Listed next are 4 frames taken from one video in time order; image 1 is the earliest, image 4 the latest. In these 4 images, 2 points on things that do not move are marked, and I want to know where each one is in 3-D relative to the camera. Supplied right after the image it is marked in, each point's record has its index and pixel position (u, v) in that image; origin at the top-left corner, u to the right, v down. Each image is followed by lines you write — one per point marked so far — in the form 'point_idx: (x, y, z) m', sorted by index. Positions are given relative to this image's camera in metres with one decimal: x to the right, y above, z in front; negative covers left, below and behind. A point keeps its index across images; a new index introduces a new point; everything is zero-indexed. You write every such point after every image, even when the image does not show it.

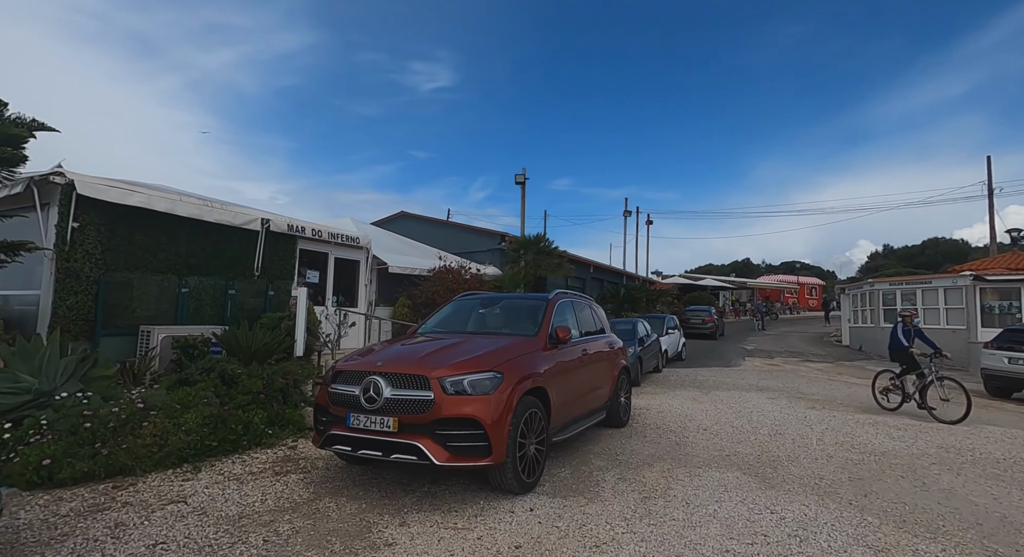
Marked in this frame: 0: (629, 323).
0: (+3.1, -1.2, +12.7) m
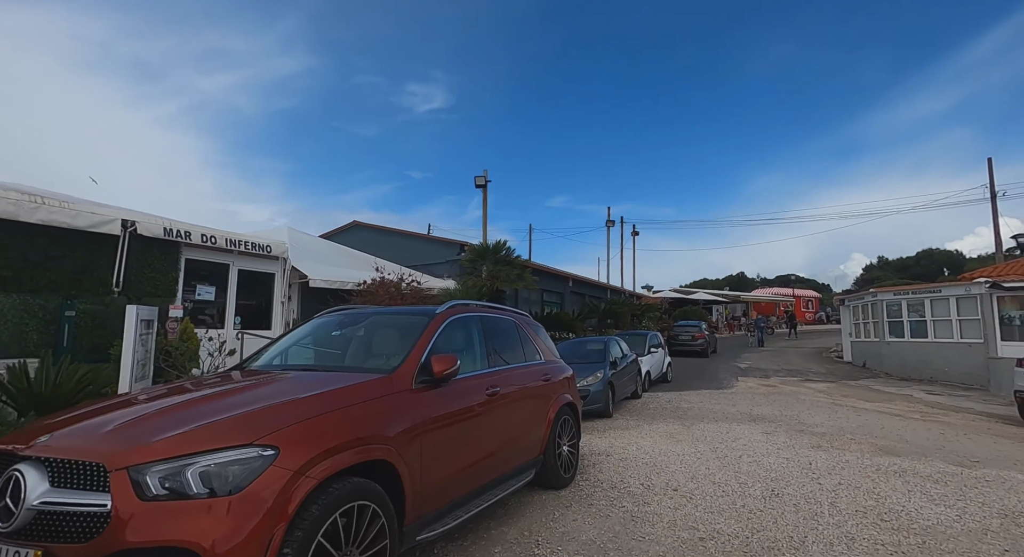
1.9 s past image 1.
0: (+2.0, -1.5, +11.0) m
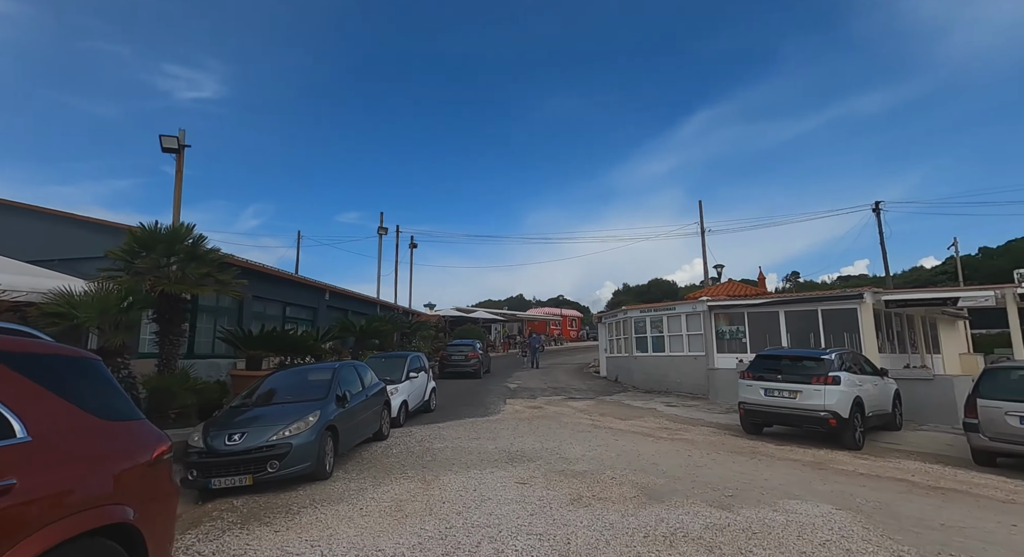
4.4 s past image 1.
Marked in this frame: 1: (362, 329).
0: (-3.1, -1.6, +8.1) m
1: (-5.0, -1.7, +16.0) m
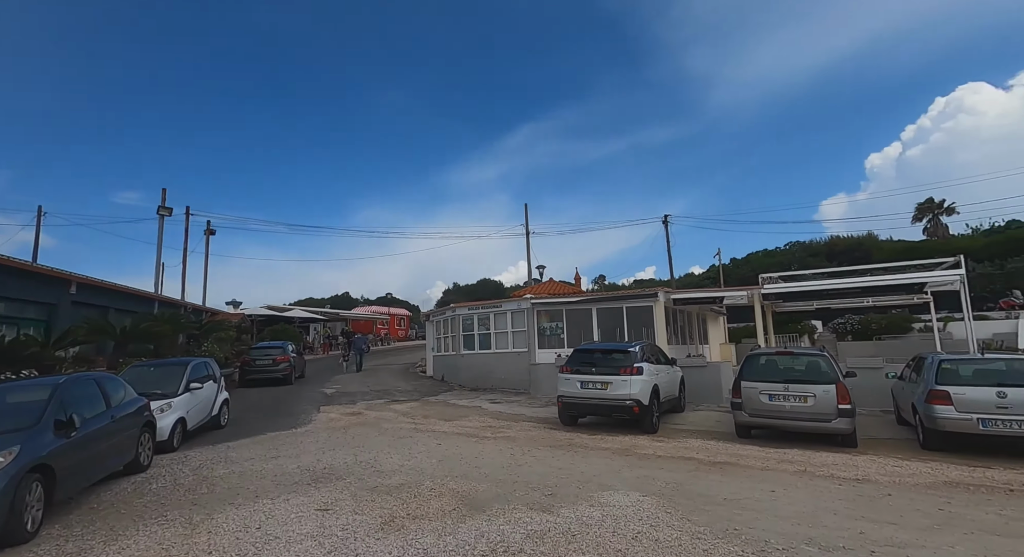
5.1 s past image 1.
0: (-5.7, -1.4, +5.9) m
1: (-10.2, -1.4, +12.7) m
